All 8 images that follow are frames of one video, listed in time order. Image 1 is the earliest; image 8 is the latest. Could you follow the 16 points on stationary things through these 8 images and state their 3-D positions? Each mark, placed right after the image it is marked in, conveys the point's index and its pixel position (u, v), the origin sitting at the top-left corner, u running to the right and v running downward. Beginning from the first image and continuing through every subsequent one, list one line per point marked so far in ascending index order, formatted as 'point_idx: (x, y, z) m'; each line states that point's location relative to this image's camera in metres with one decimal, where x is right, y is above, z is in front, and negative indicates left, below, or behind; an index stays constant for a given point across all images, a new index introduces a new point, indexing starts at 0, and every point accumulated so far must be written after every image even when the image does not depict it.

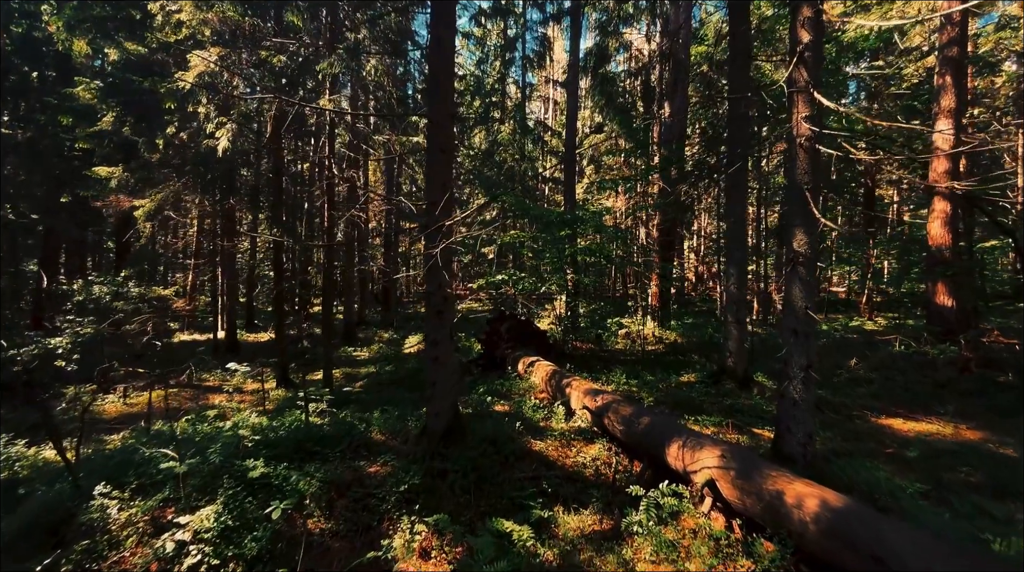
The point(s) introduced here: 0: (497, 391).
0: (-0.3, -1.7, +7.9) m
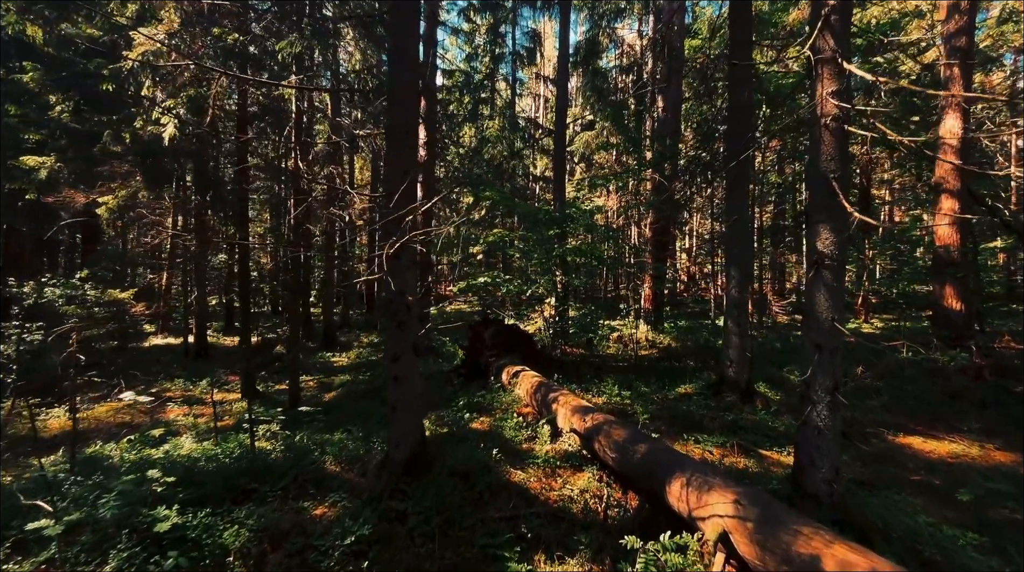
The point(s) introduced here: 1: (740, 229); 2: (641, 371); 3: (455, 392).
0: (-0.5, -1.8, +7.2) m
1: (+3.4, +0.9, +7.3) m
2: (+2.4, -1.6, +9.1) m
3: (-0.9, -1.8, +8.2) m
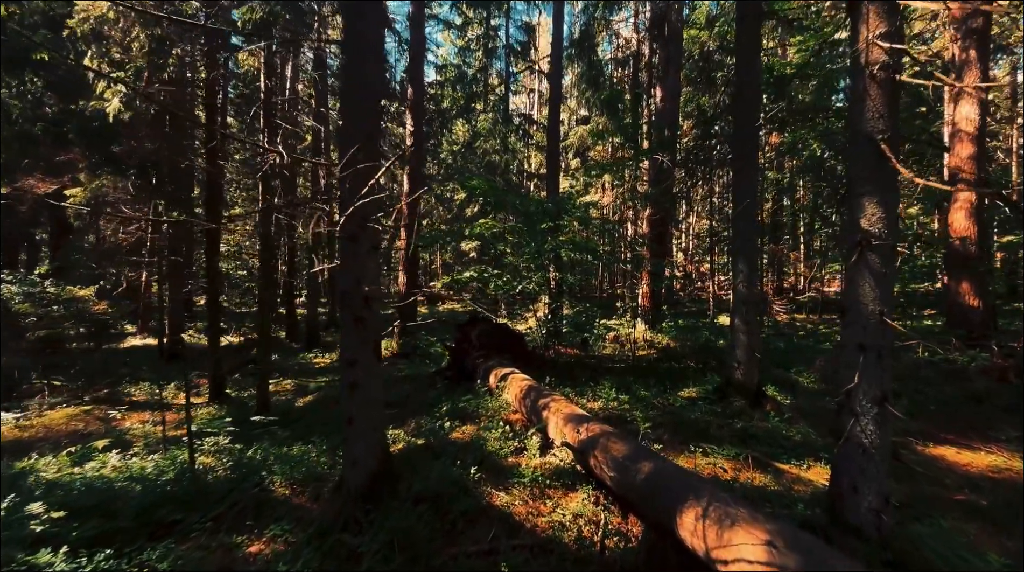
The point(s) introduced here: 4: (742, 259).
0: (-0.7, -1.7, +6.6) m
1: (+3.2, +1.0, +6.7) m
2: (+2.2, -1.5, +8.5) m
3: (-1.1, -1.7, +7.5) m
4: (+3.1, +0.4, +6.7) m
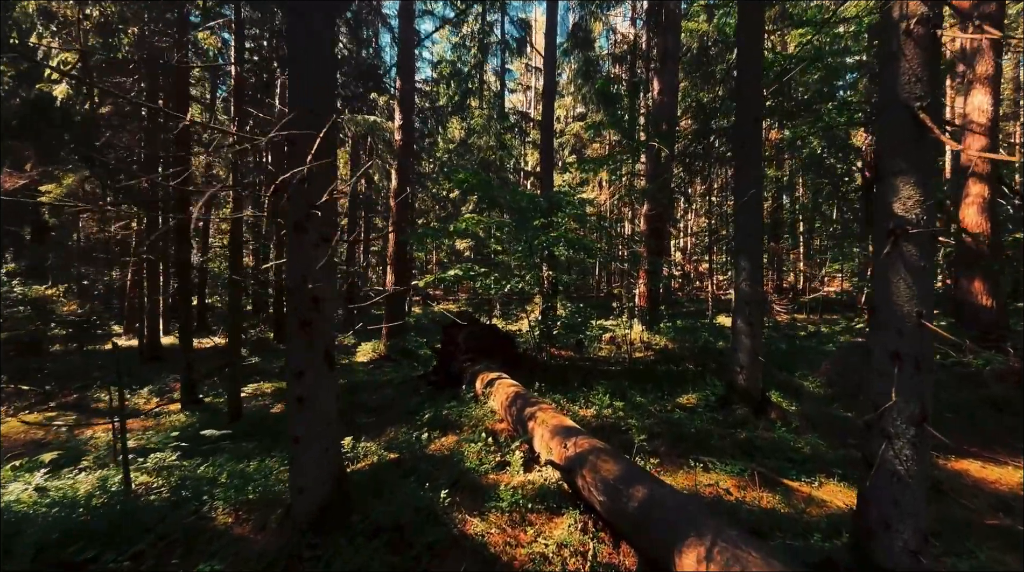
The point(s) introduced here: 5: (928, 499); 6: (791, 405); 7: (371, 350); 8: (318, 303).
0: (-0.9, -1.7, +6.1) m
1: (+3.0, +1.0, +6.2) m
2: (+2.0, -1.5, +8.0) m
3: (-1.3, -1.7, +7.1) m
4: (+2.9, +0.4, +6.2) m
5: (+2.0, -1.0, +2.4) m
6: (+3.6, -1.5, +6.3) m
7: (-3.6, -1.6, +12.7) m
8: (-1.2, -0.1, +3.0) m
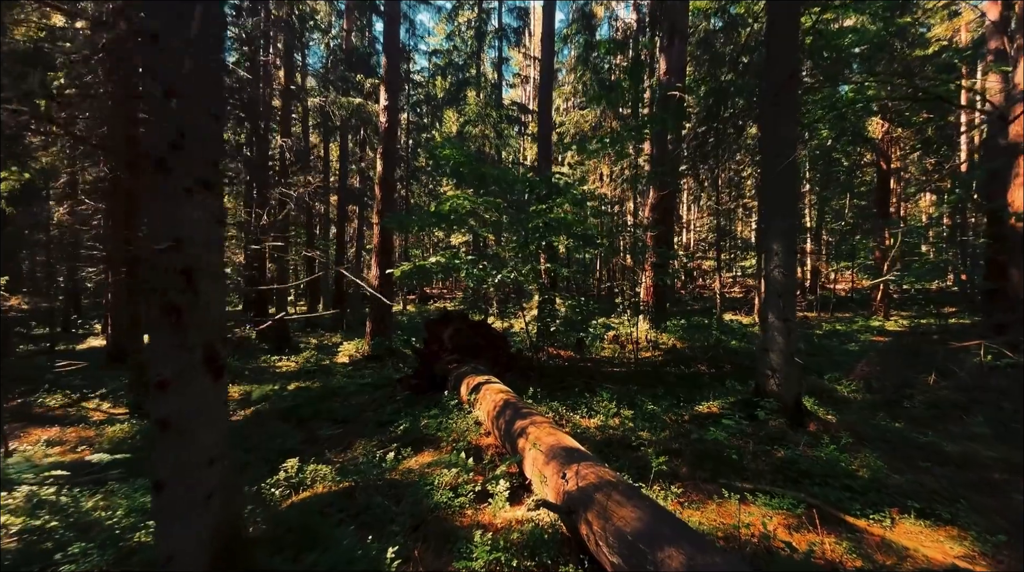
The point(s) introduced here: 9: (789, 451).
0: (-1.0, -1.6, +5.1) m
1: (+2.9, +1.1, +5.2) m
2: (+1.9, -1.4, +7.1) m
3: (-1.4, -1.6, +6.1) m
4: (+2.8, +0.5, +5.2) m
5: (+1.9, -0.9, +1.4) m
6: (+3.5, -1.4, +5.3) m
7: (-3.8, -1.5, +11.7) m
8: (-1.3, 0.0, +2.0) m
9: (+2.4, -1.5, +4.3) m
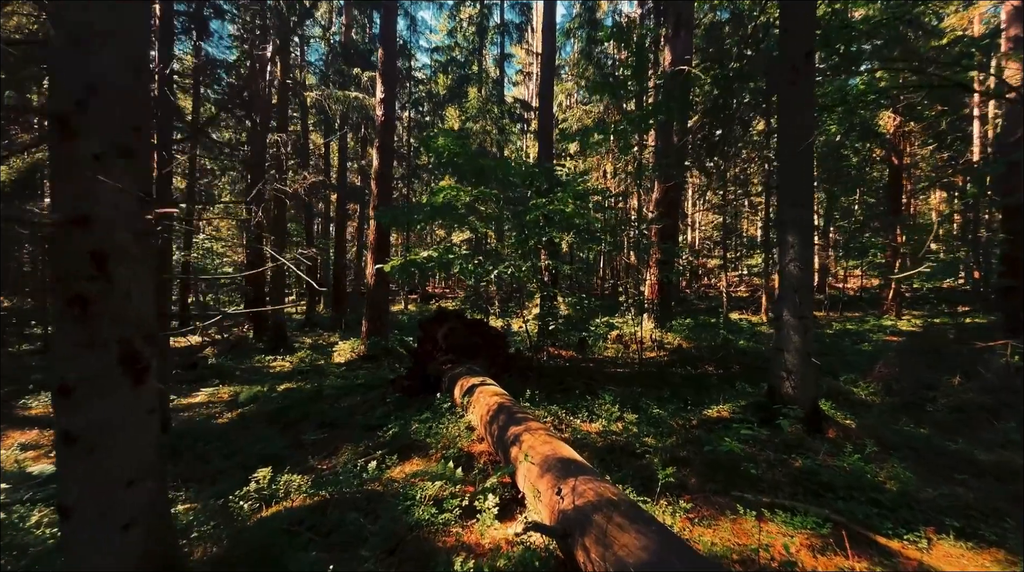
0: (-1.1, -1.5, +4.8) m
1: (+2.9, +1.2, +4.9) m
2: (+1.9, -1.3, +6.7) m
3: (-1.5, -1.5, +5.8) m
4: (+2.8, +0.6, +4.9) m
5: (+1.8, -0.9, +1.1) m
6: (+3.4, -1.3, +5.0) m
7: (-3.8, -1.5, +11.4) m
8: (-1.4, +0.1, +1.7) m
9: (+2.4, -1.4, +3.9) m
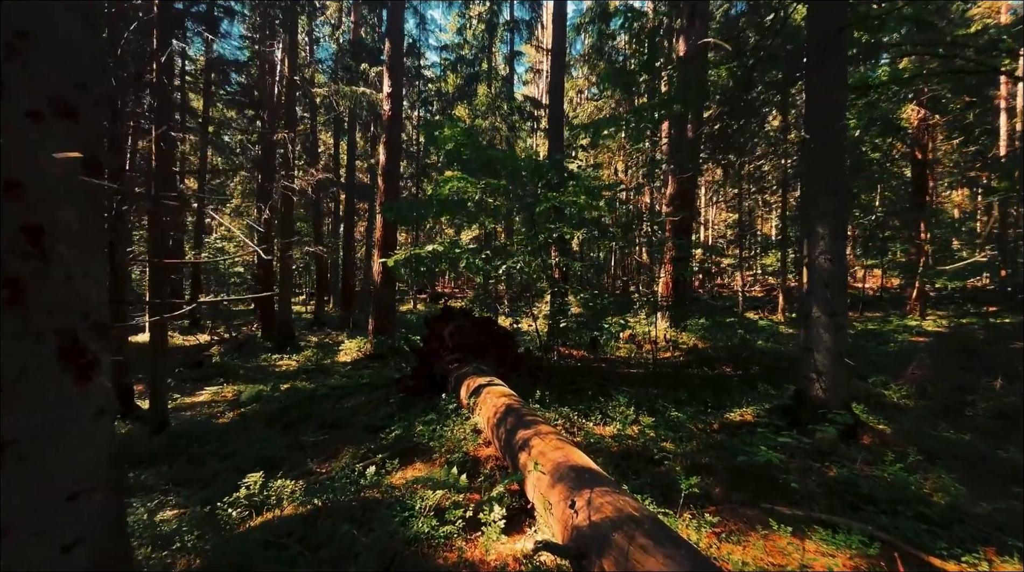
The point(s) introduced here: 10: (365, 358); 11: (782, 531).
0: (-1.0, -1.5, +4.5) m
1: (+3.0, +1.2, +4.5) m
2: (+2.0, -1.3, +6.4) m
3: (-1.4, -1.5, +5.5) m
4: (+2.9, +0.6, +4.5) m
5: (+1.8, -0.8, +0.8) m
6: (+3.5, -1.3, +4.6) m
7: (-3.5, -1.4, +11.1) m
8: (-1.3, +0.1, +1.4) m
9: (+2.4, -1.4, +3.6) m
10: (-3.1, -1.5, +10.3) m
11: (+1.6, -1.5, +2.9) m
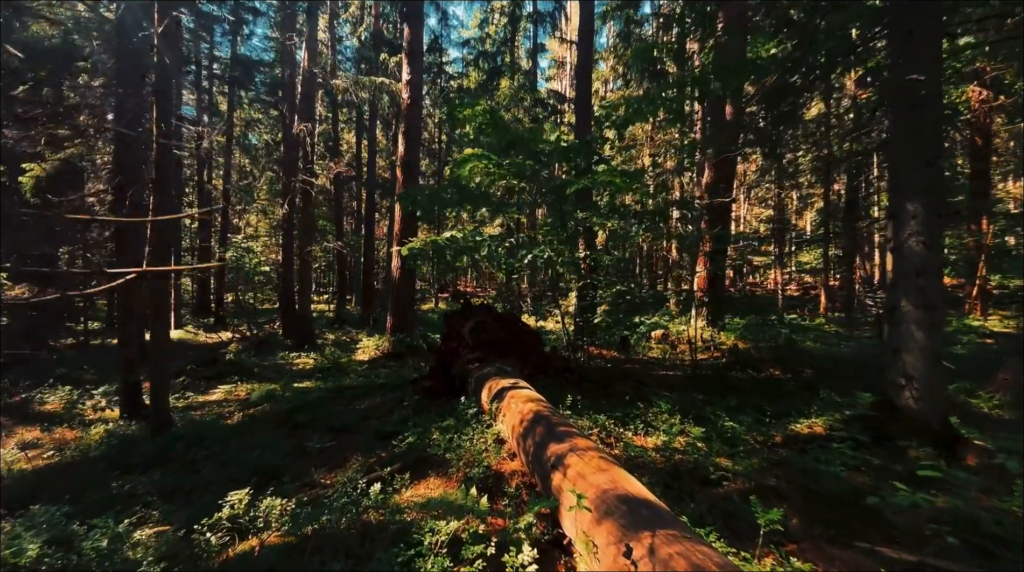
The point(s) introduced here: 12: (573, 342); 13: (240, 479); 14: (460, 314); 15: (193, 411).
0: (-0.7, -1.4, +4.0) m
1: (+3.2, +1.3, +3.8) m
2: (+2.3, -1.2, +5.7) m
3: (-1.1, -1.4, +5.0) m
4: (+3.1, +0.7, +3.8) m
5: (+1.9, -0.7, +0.1) m
6: (+3.7, -1.2, +3.9) m
7: (-3.0, -1.3, +10.7) m
8: (-1.3, +0.2, +0.9) m
9: (+2.6, -1.3, +2.9) m
10: (-2.6, -1.4, +9.9) m
11: (+1.8, -1.4, +2.2) m
12: (+1.0, -1.0, +8.4) m
13: (-2.4, -1.7, +4.3) m
14: (-0.7, -0.3, +6.3) m
15: (-5.1, -2.0, +7.8) m
